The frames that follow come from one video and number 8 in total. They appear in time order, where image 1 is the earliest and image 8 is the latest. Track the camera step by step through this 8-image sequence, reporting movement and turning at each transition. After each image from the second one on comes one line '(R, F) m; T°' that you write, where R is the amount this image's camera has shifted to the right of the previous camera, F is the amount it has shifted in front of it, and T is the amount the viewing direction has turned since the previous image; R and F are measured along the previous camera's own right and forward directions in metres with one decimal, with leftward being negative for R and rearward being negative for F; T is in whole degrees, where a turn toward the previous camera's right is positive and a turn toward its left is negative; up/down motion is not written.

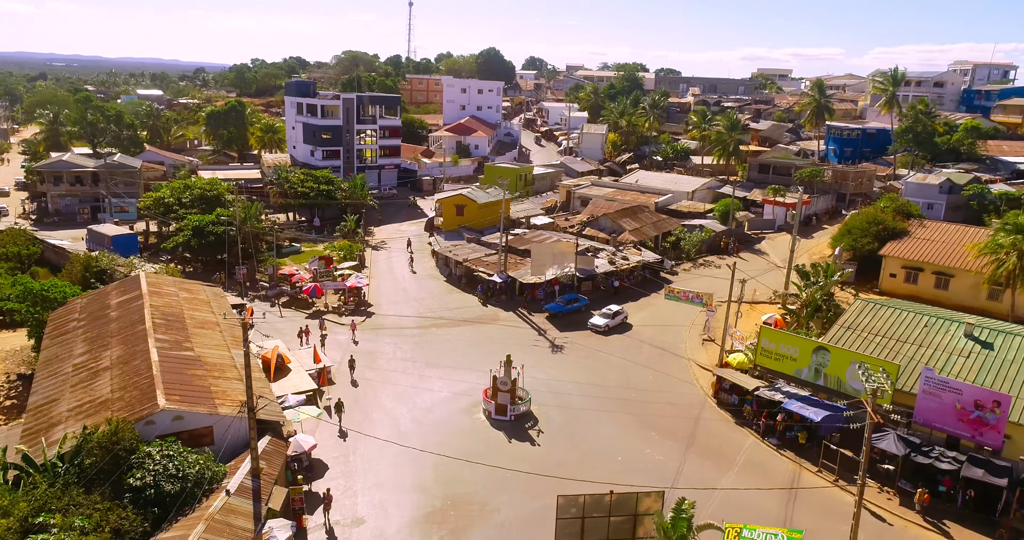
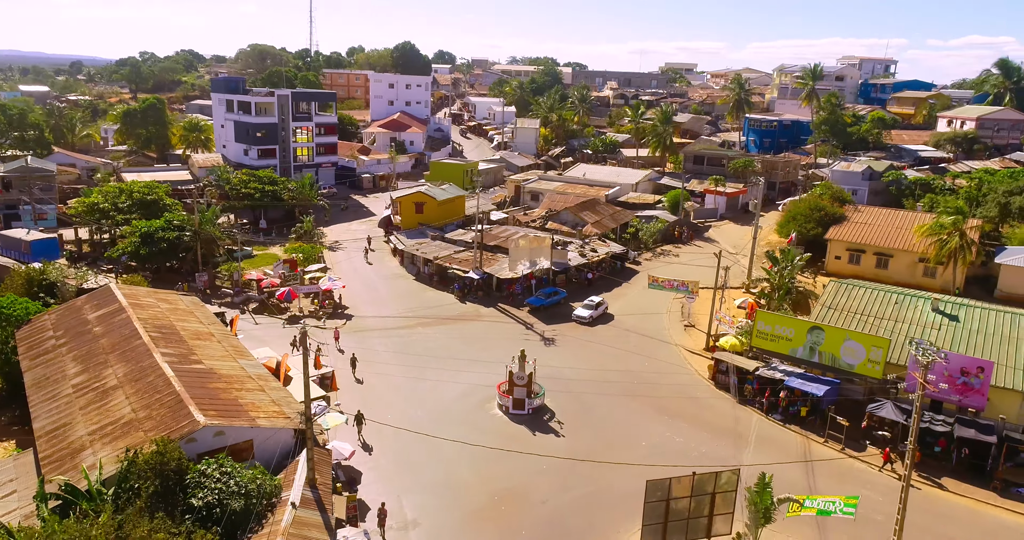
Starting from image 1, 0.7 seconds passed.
(-4.4, -0.1) m; +8°
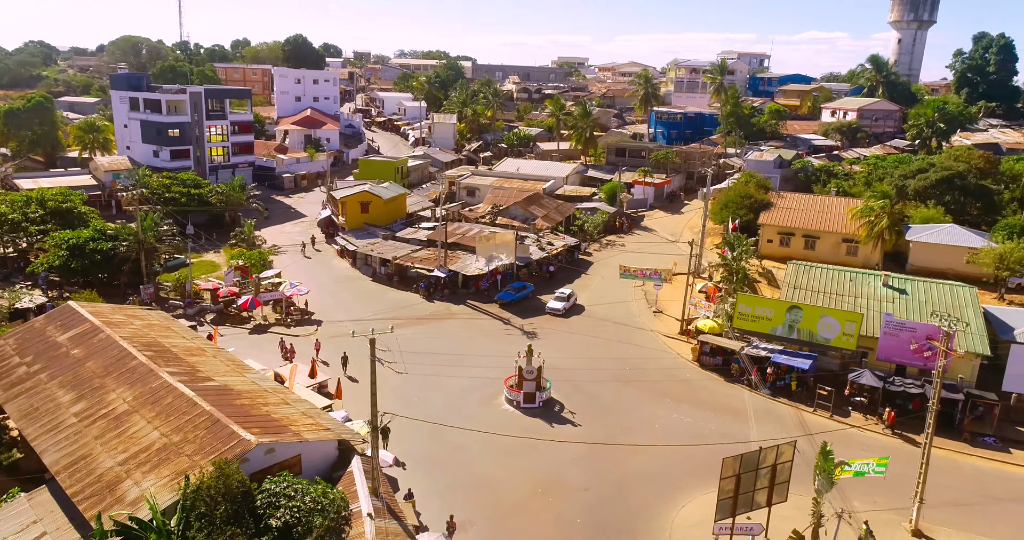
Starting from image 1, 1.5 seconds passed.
(-5.0, 0.0) m; +9°
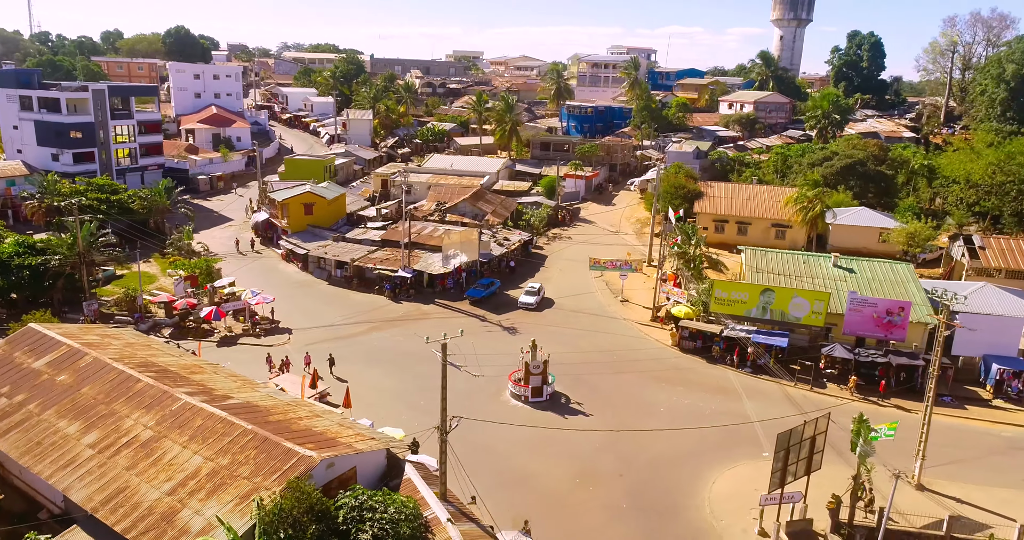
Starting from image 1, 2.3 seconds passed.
(-5.0, 0.0) m; +9°
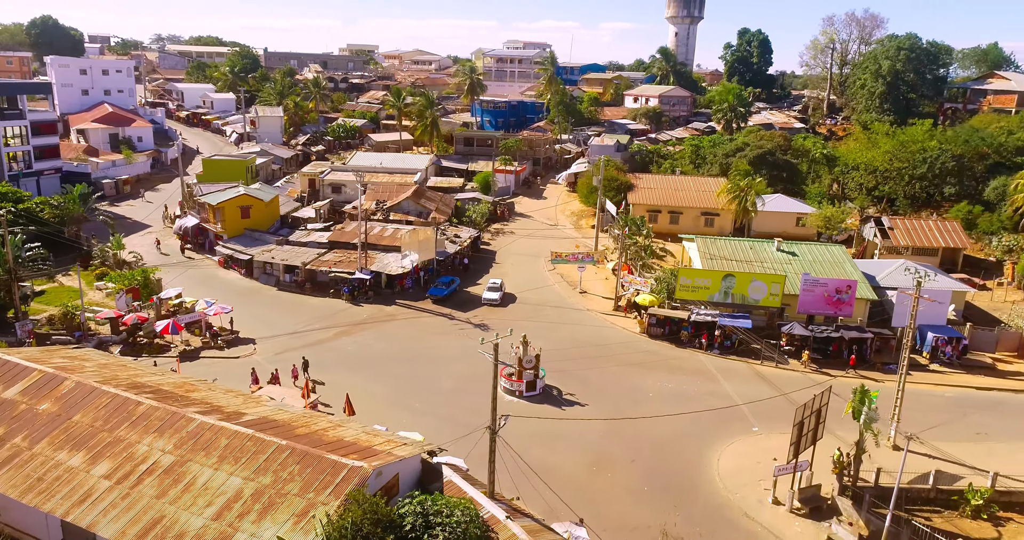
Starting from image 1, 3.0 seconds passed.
(-4.3, 0.0) m; +9°
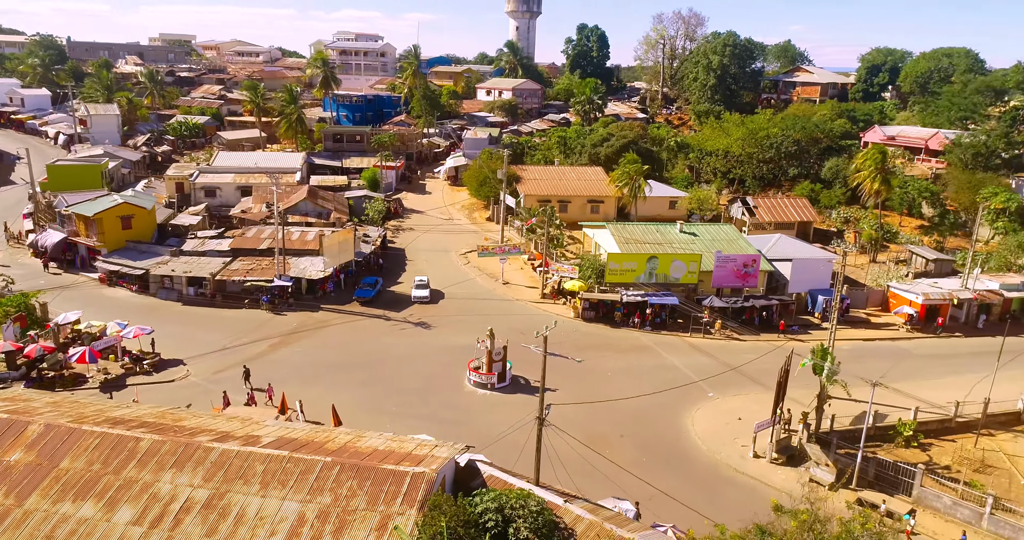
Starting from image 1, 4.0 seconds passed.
(-6.1, +0.2) m; +14°
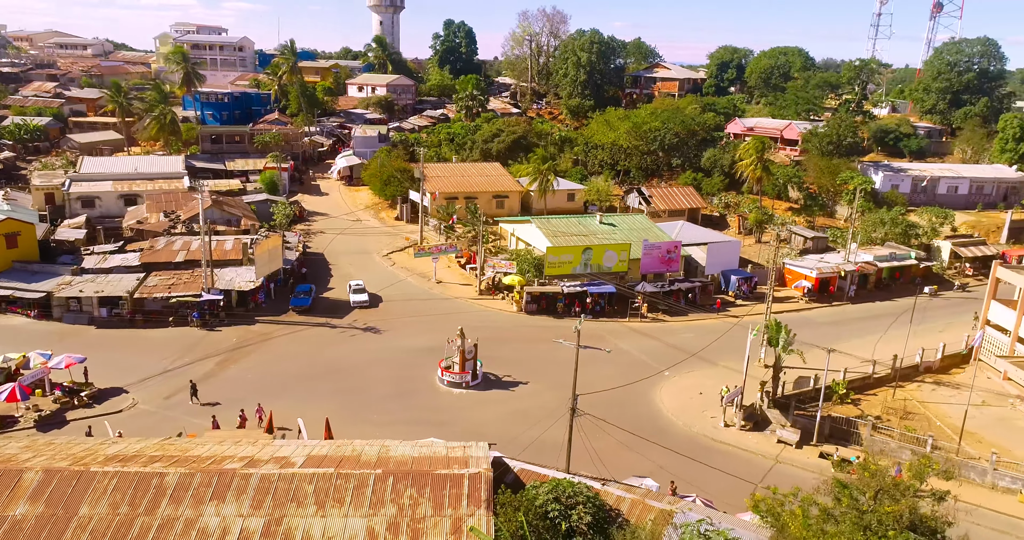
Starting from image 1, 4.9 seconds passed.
(-5.3, -0.1) m; +12°
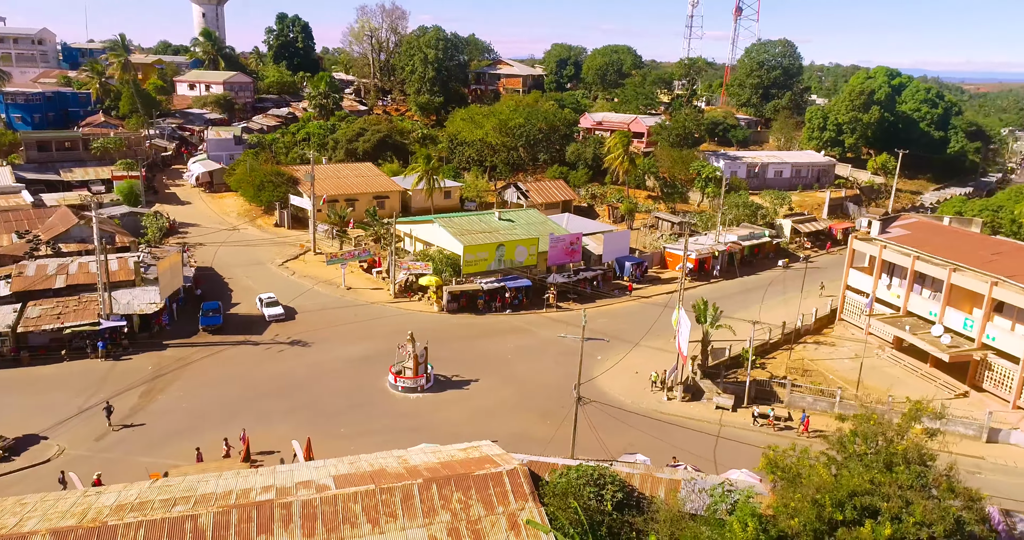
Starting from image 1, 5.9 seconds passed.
(-5.6, -0.1) m; +14°
